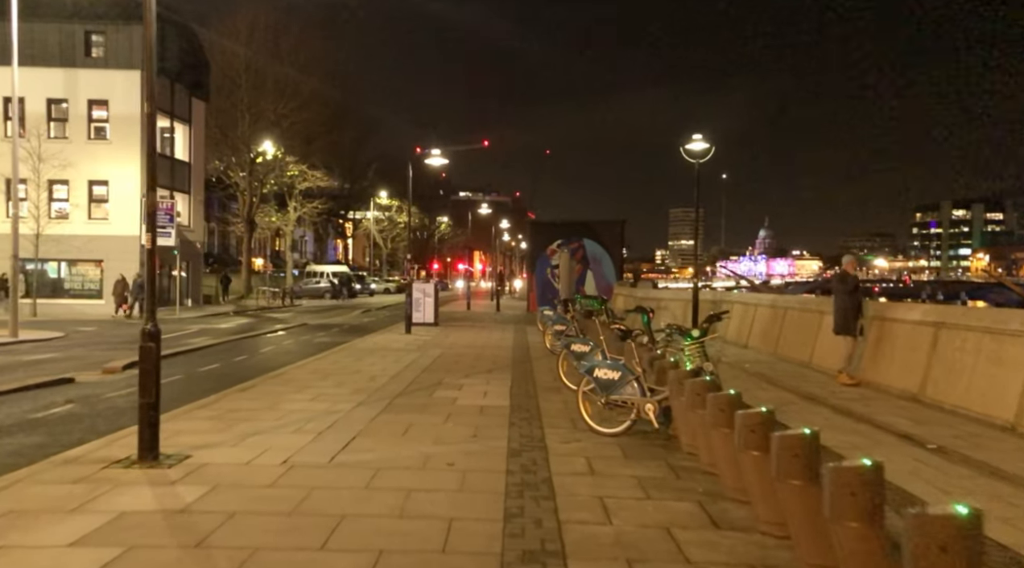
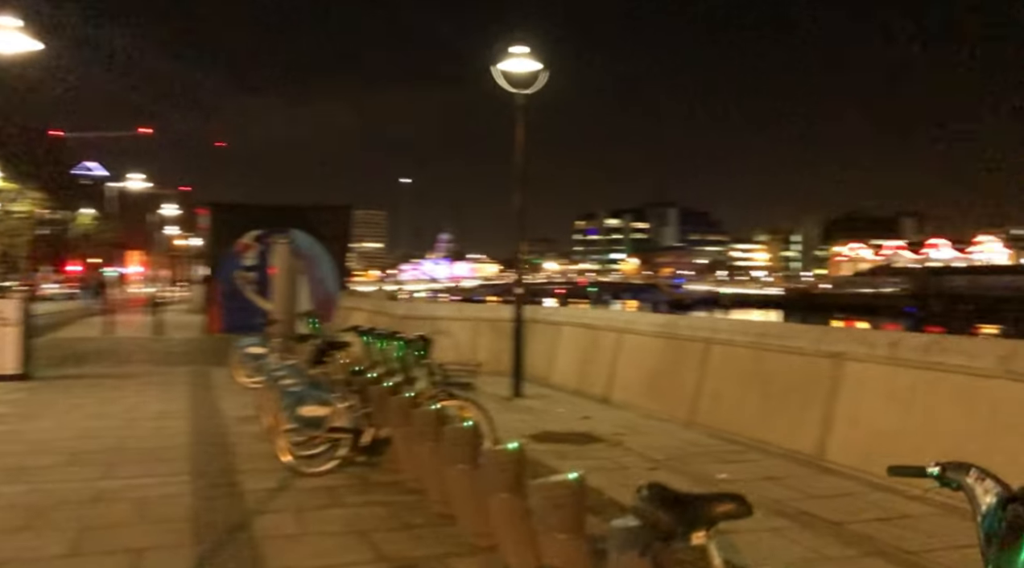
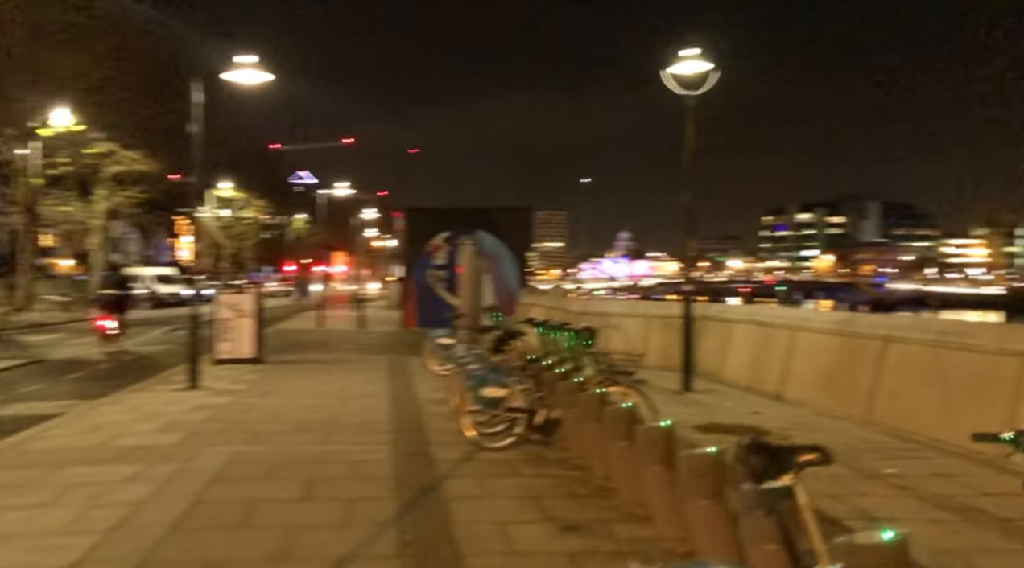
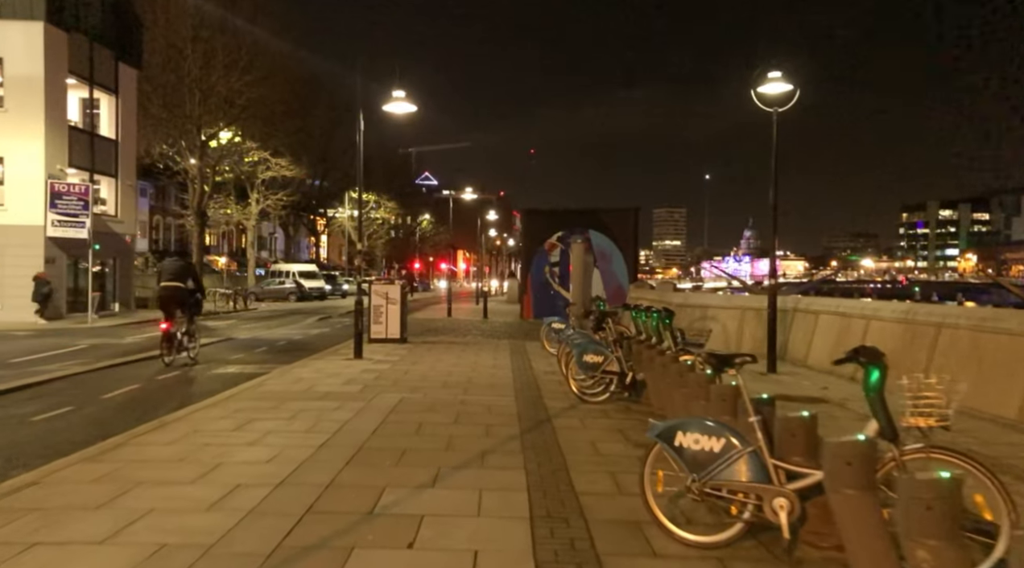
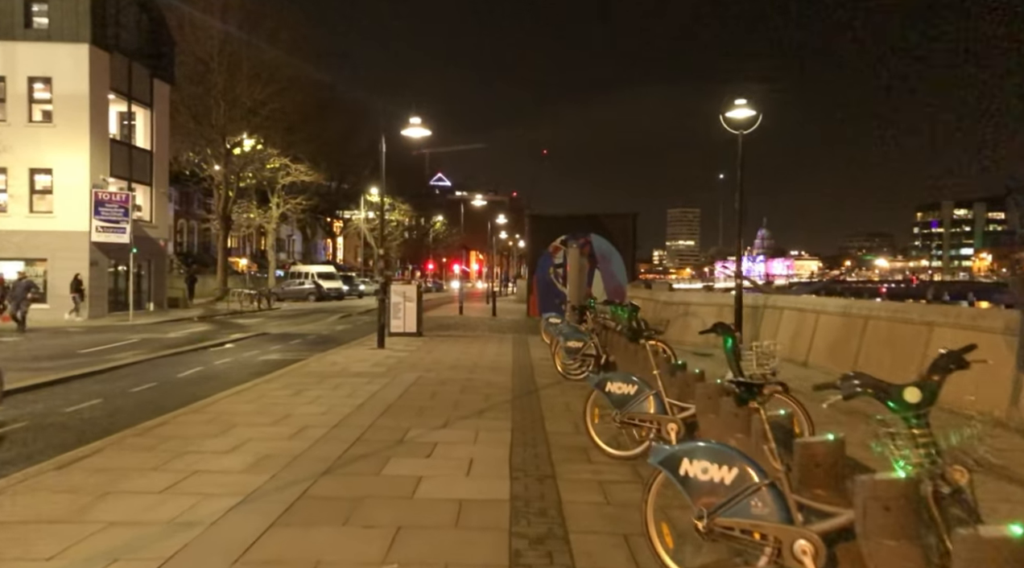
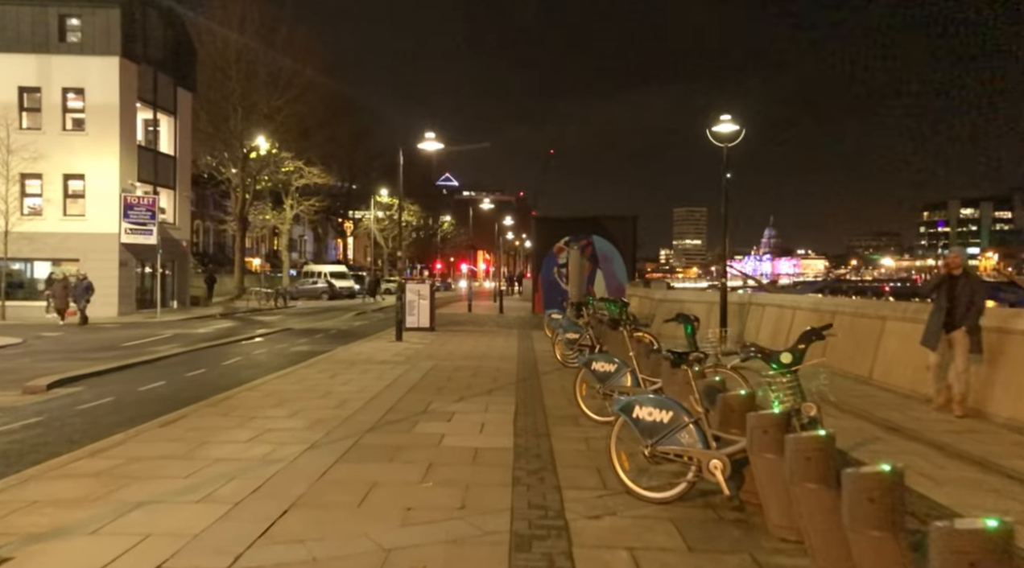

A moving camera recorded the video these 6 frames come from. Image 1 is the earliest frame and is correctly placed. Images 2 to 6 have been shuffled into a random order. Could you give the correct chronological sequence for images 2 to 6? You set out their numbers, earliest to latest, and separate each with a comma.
6, 5, 4, 3, 2
